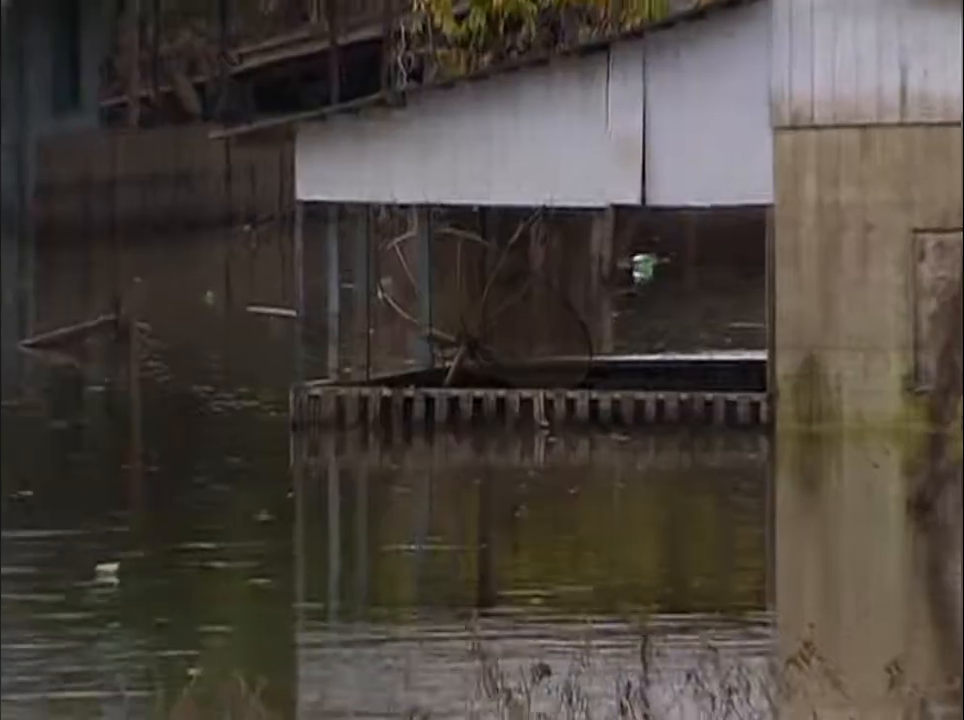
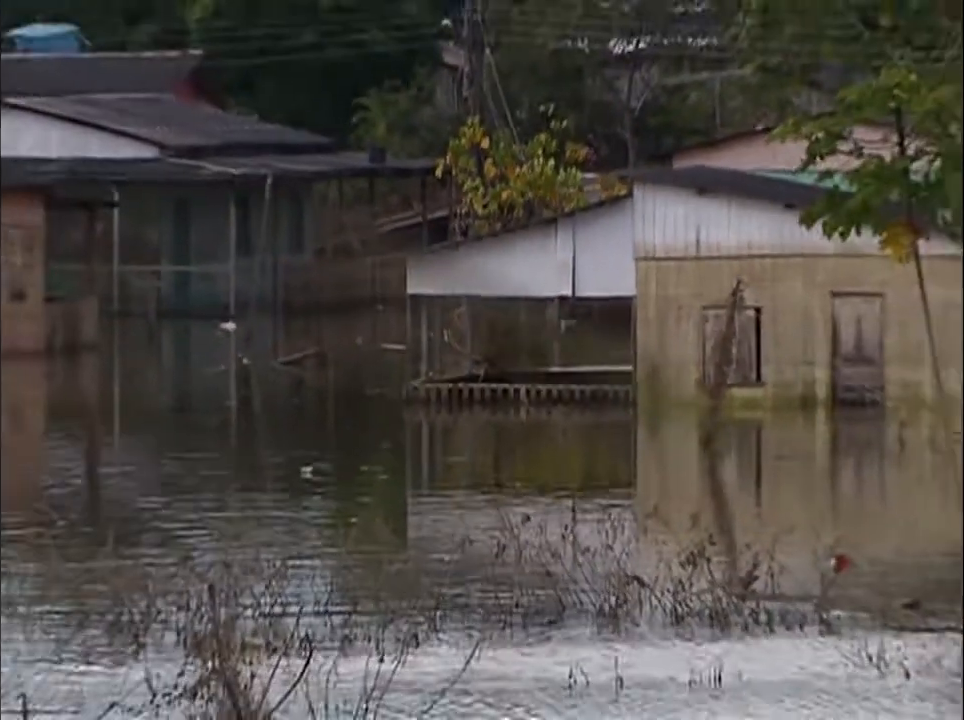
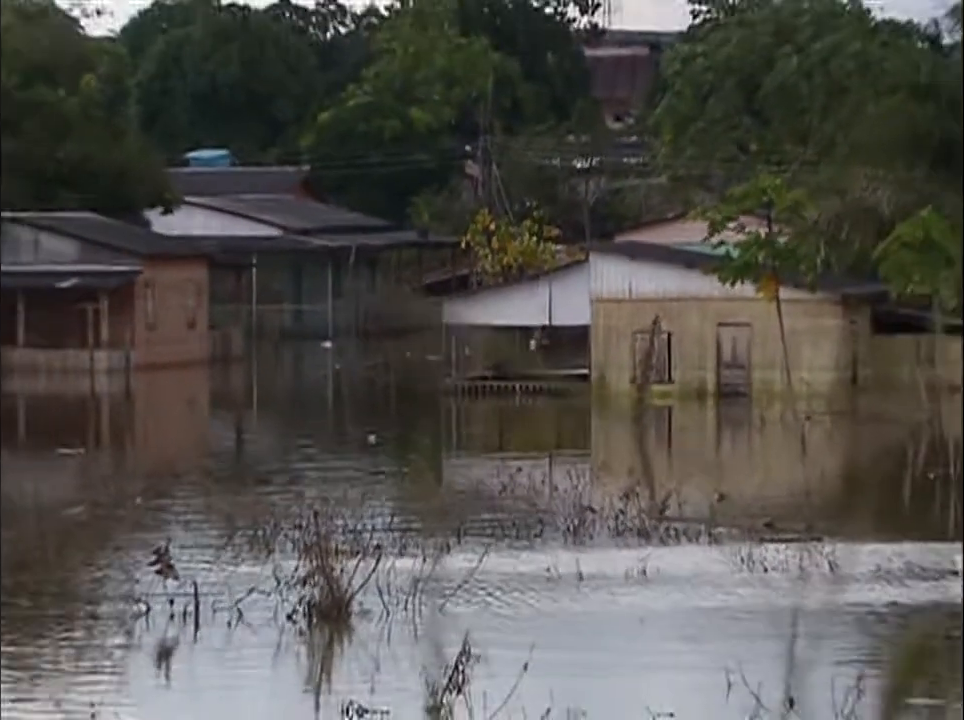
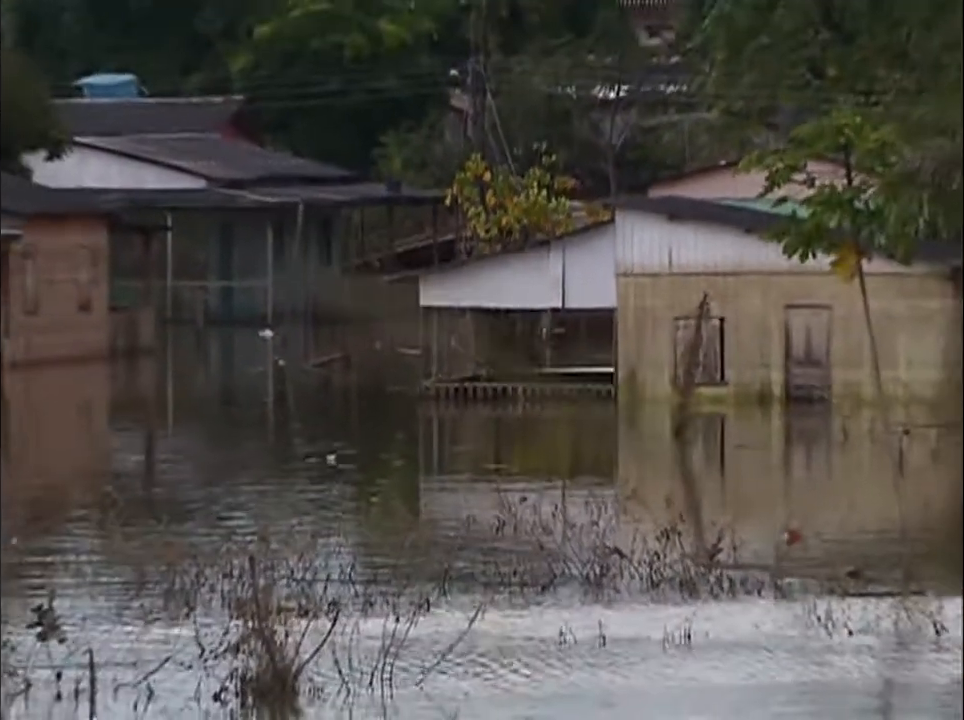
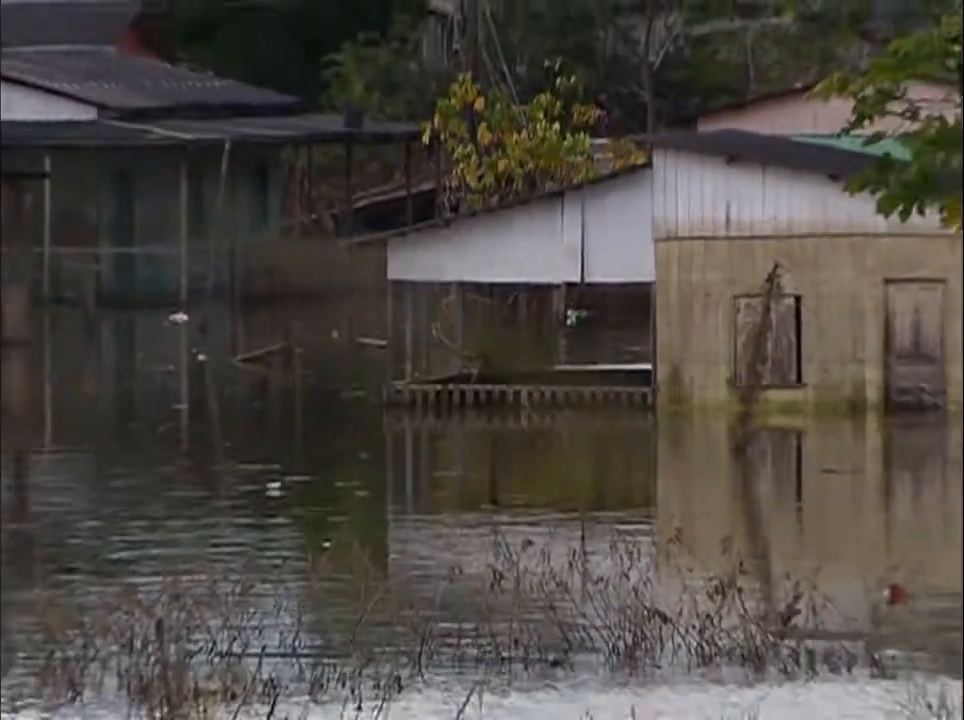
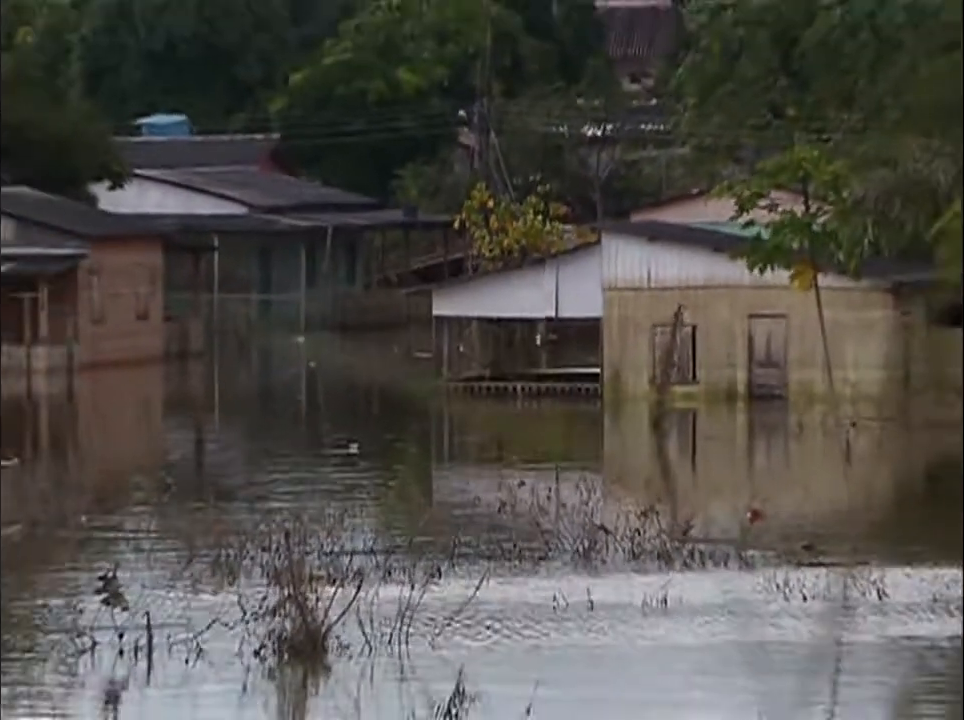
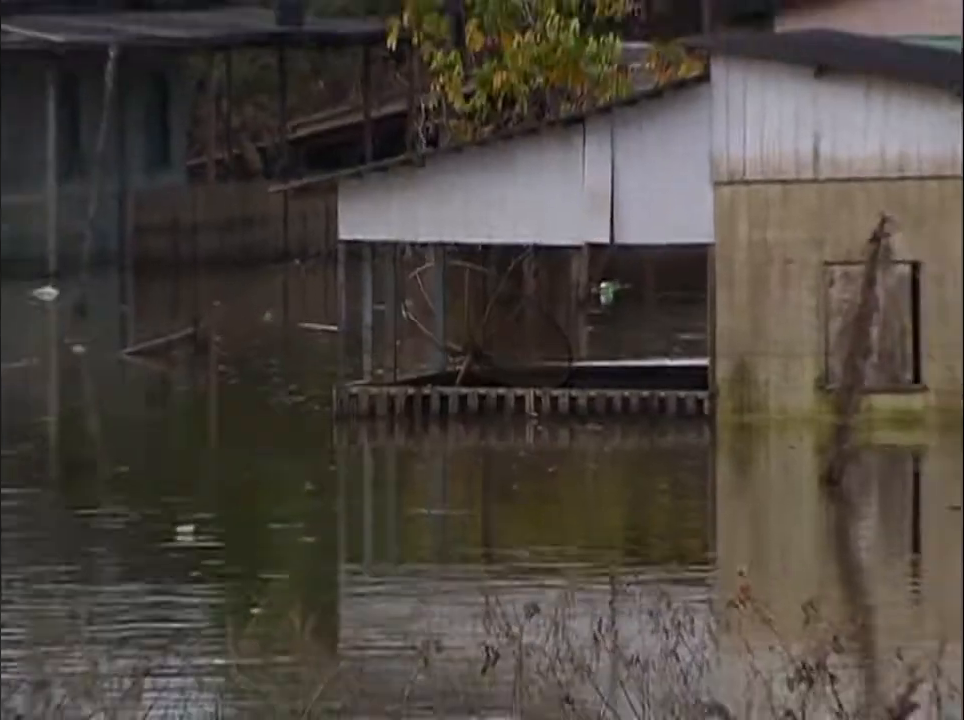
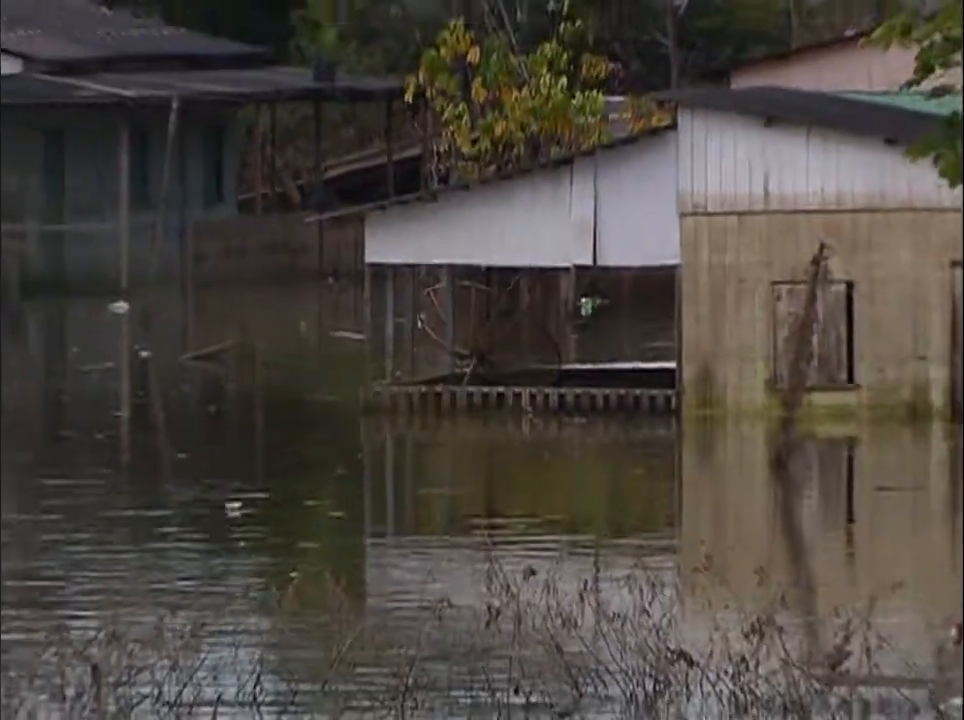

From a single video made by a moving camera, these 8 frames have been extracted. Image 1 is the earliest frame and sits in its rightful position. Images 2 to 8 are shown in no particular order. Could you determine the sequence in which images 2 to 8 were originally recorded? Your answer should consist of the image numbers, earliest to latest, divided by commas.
7, 8, 5, 2, 4, 6, 3
